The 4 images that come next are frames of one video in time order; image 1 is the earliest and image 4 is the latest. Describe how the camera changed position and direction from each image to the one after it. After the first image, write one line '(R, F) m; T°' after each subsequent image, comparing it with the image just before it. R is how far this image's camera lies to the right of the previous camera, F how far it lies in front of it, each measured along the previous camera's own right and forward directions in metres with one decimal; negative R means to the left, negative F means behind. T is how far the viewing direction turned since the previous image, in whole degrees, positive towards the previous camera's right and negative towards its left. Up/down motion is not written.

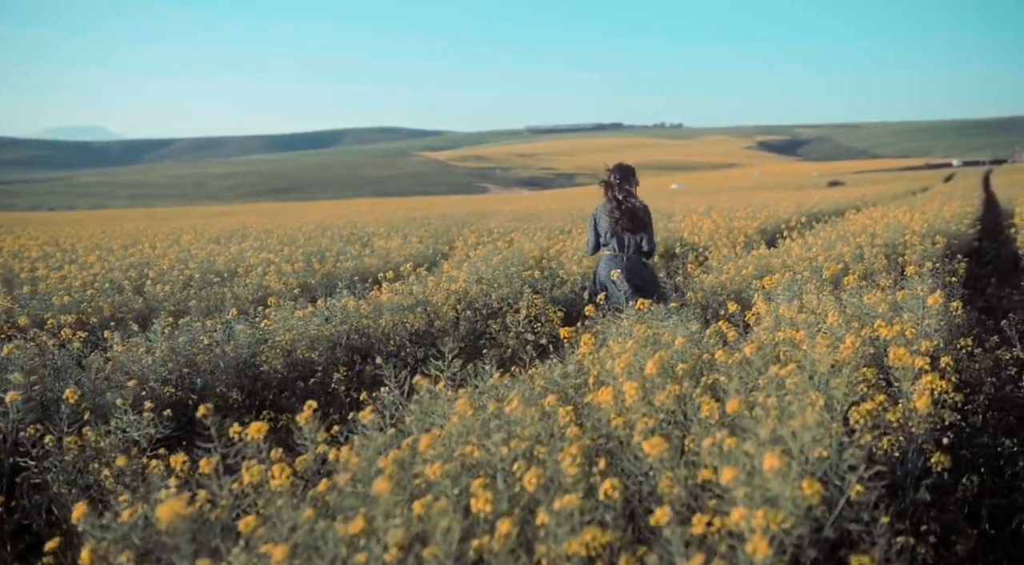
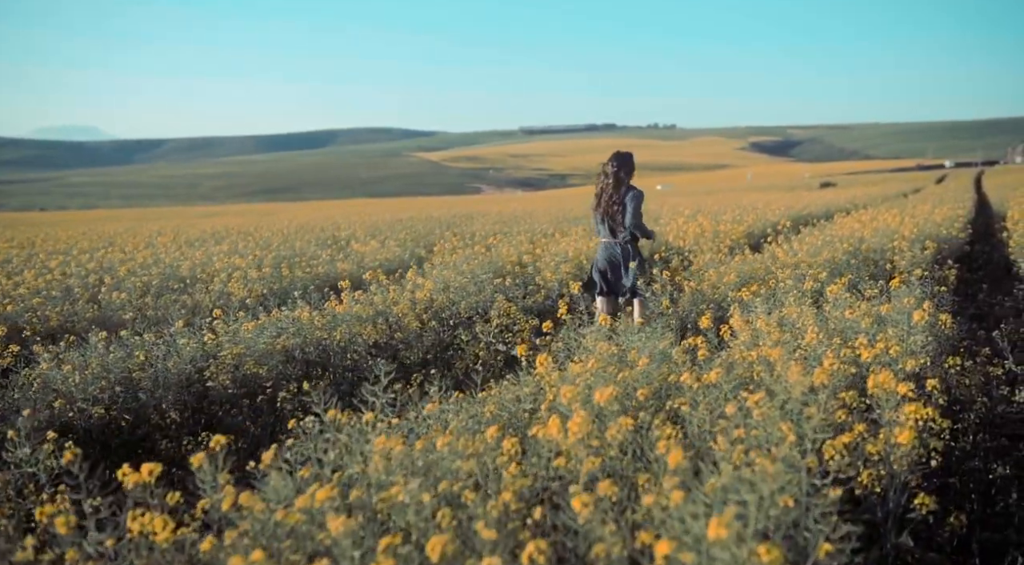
(+0.2, +0.3) m; 0°
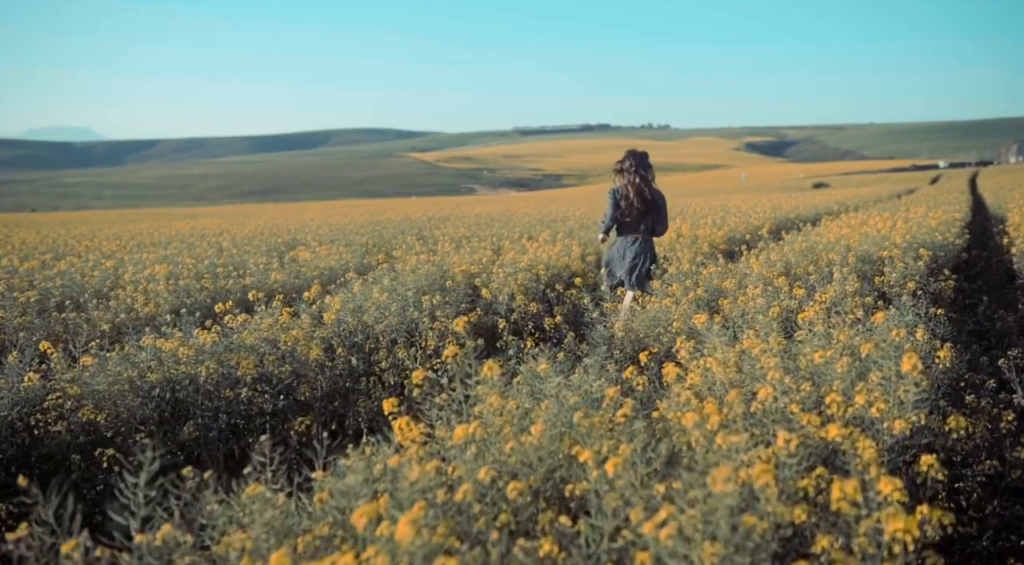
(+0.5, +0.9) m; 0°
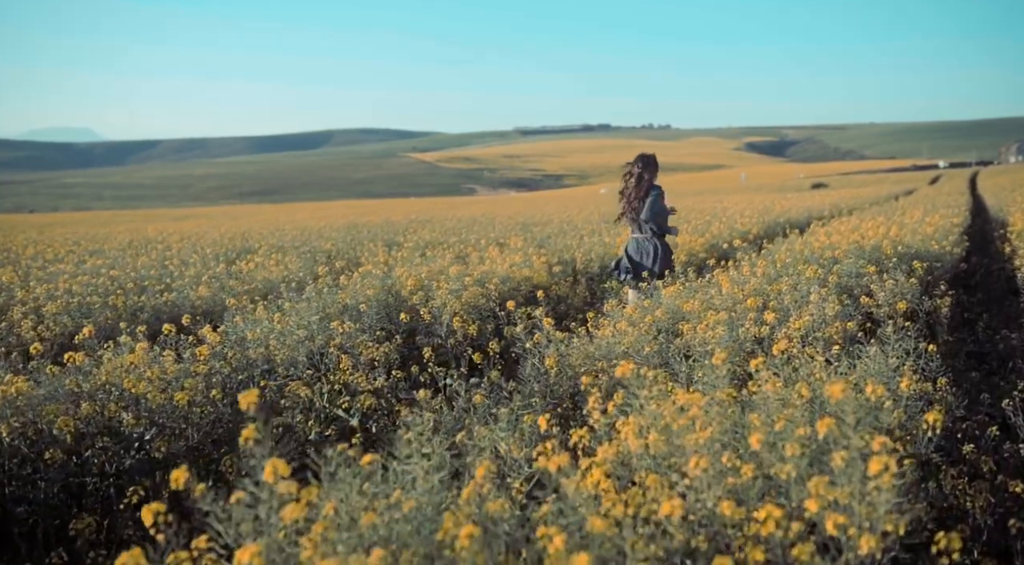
(+0.5, +0.9) m; 0°
